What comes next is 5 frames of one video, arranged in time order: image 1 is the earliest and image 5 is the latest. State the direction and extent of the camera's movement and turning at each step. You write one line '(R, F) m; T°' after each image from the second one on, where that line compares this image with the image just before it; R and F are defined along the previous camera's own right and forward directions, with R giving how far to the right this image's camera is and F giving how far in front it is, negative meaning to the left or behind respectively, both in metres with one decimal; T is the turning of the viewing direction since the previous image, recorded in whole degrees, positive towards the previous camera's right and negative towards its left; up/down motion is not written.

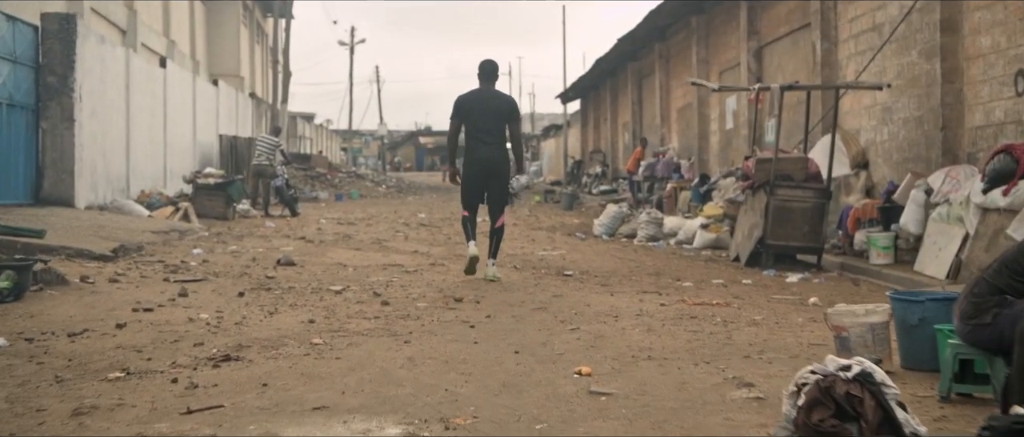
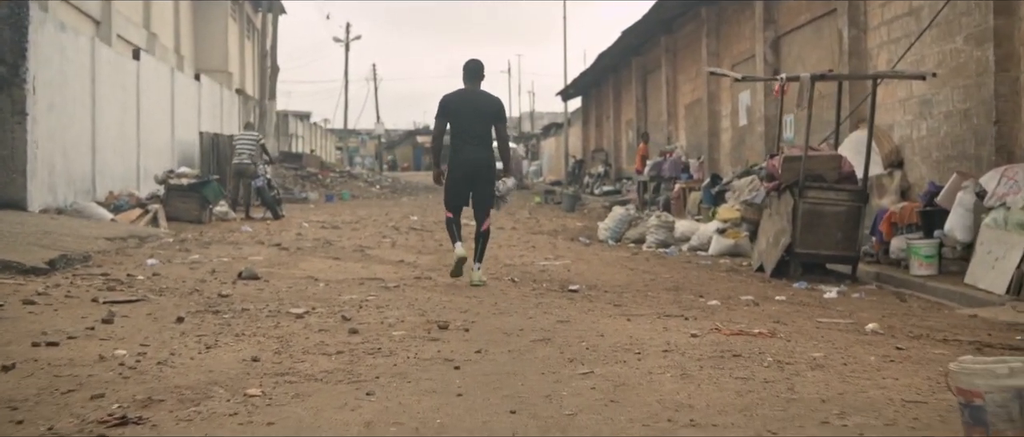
(0.0, +1.0) m; 0°
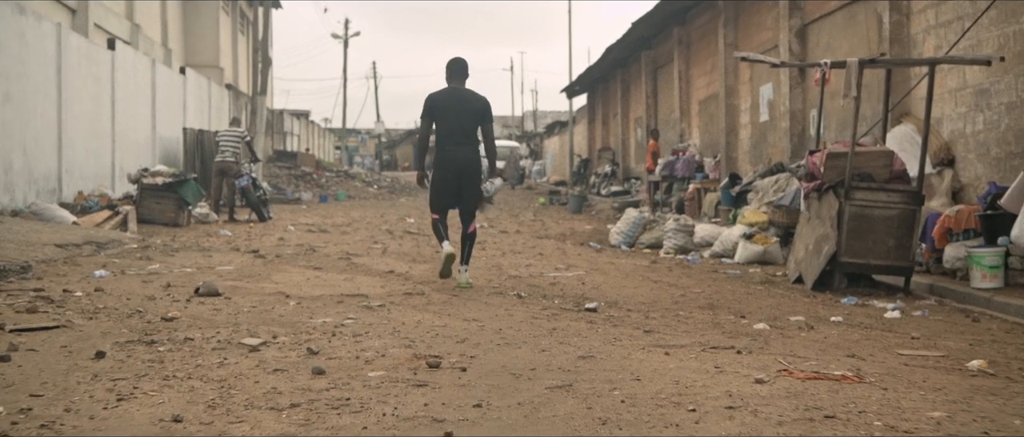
(0.0, +1.0) m; 0°
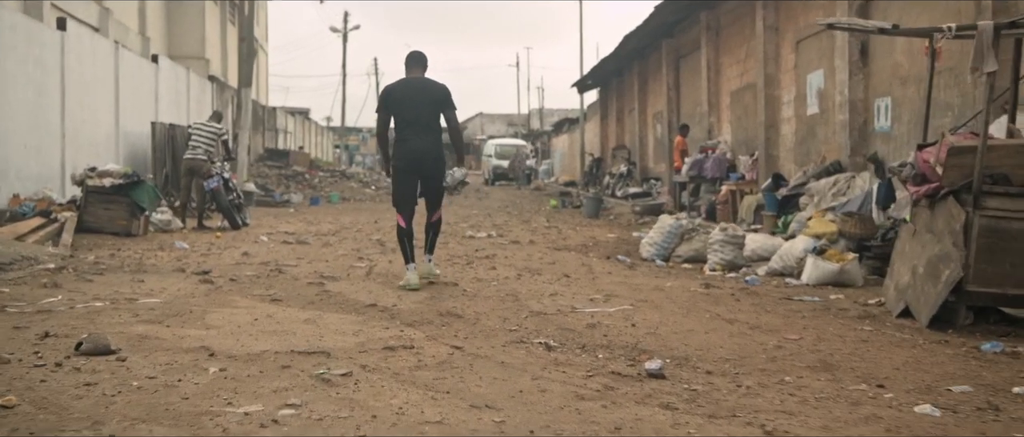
(-0.1, +1.7) m; 0°
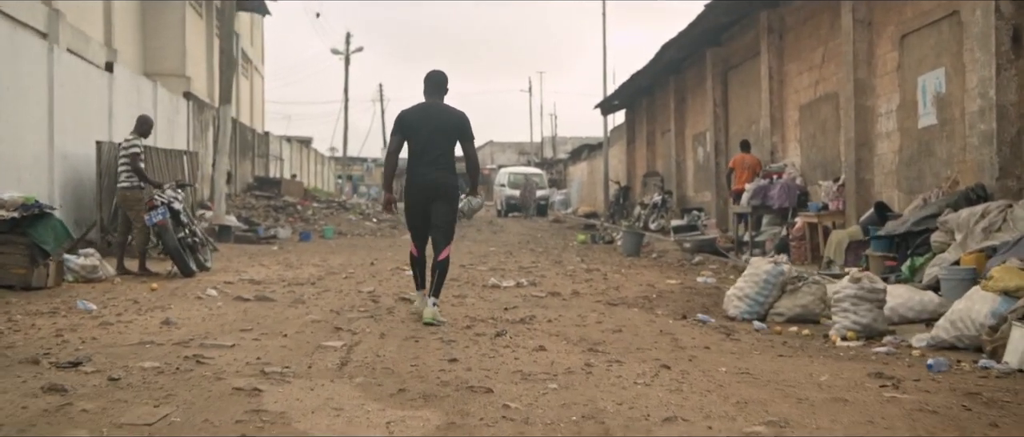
(-0.2, +2.5) m; 0°
